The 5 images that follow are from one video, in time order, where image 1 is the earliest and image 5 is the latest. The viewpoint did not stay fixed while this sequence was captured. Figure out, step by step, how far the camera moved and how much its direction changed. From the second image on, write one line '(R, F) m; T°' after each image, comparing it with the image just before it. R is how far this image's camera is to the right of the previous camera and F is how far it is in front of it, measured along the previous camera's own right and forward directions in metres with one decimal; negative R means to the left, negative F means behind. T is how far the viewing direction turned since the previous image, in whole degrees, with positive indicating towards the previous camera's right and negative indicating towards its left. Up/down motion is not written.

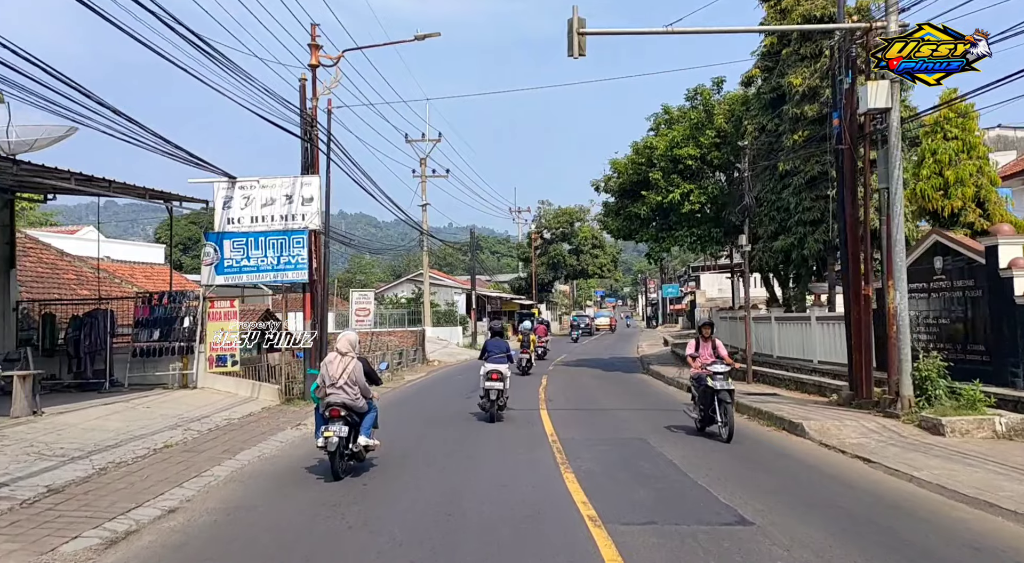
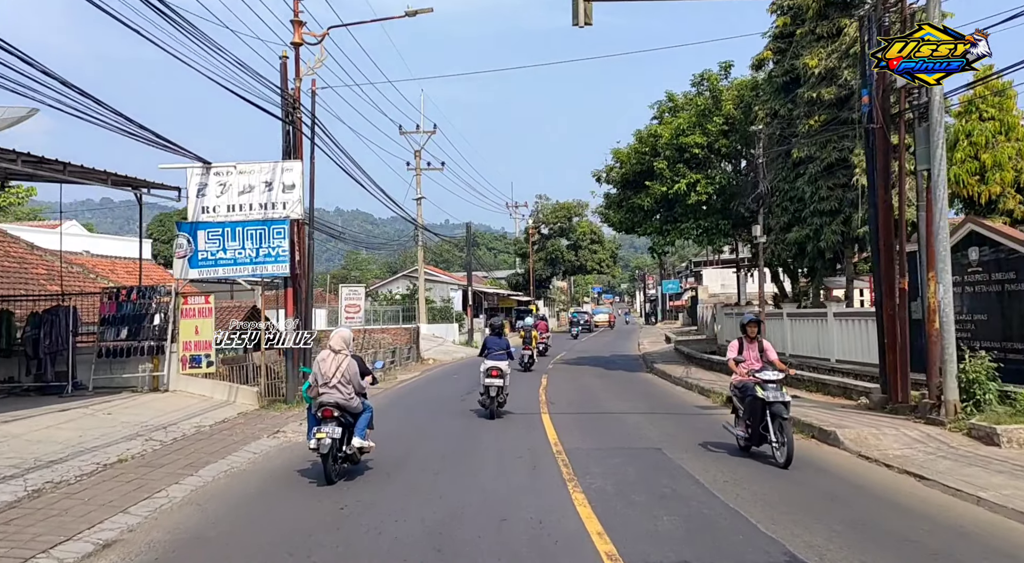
(0.0, +1.0) m; 0°
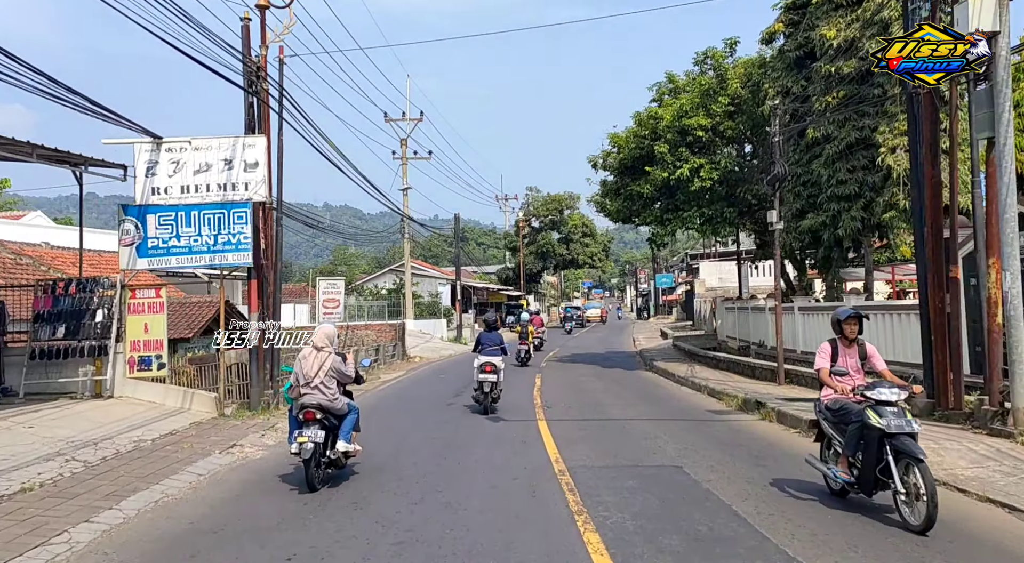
(0.0, +1.4) m; +1°
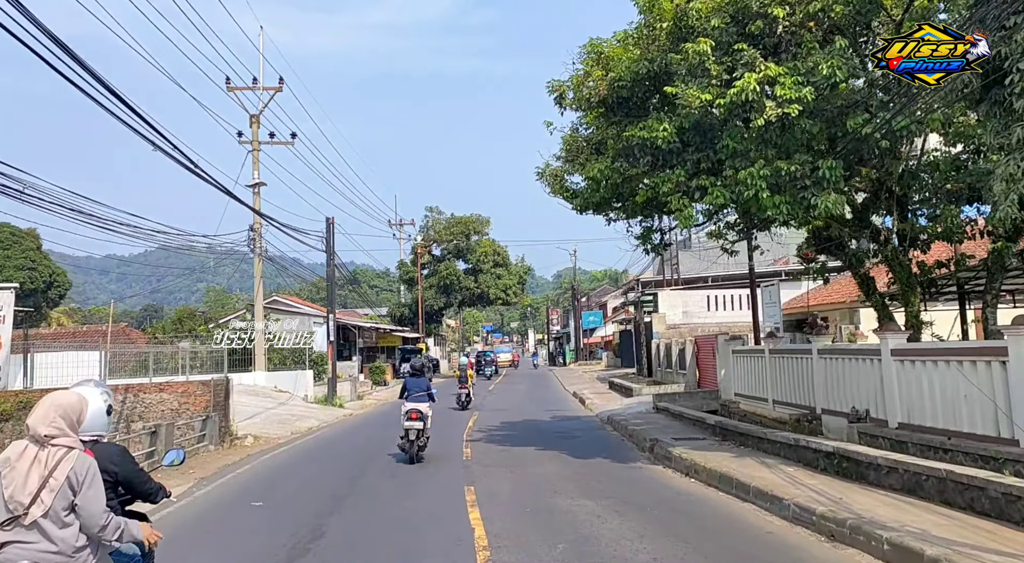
(-0.1, +9.9) m; +8°
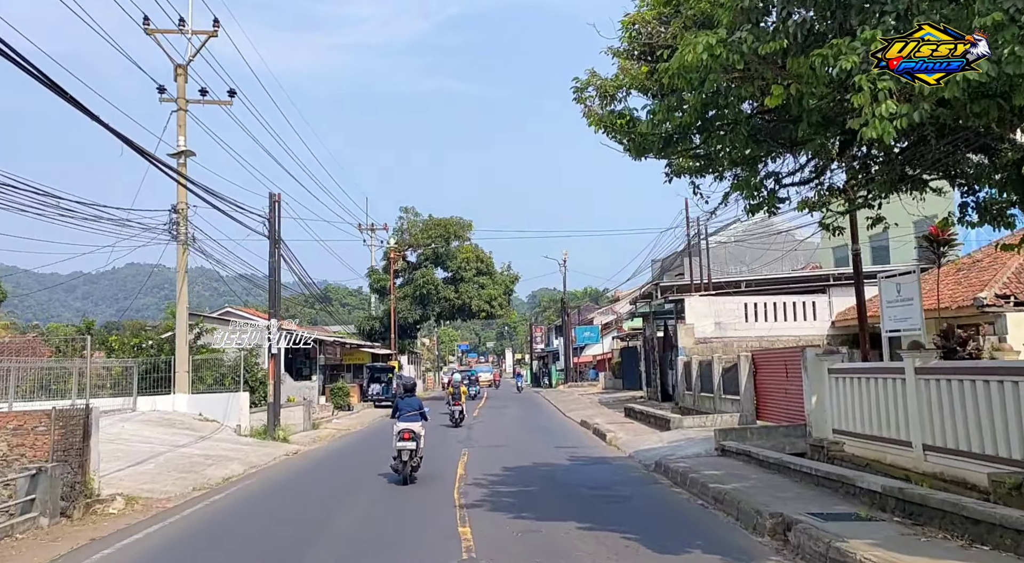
(-0.6, +5.4) m; +2°
